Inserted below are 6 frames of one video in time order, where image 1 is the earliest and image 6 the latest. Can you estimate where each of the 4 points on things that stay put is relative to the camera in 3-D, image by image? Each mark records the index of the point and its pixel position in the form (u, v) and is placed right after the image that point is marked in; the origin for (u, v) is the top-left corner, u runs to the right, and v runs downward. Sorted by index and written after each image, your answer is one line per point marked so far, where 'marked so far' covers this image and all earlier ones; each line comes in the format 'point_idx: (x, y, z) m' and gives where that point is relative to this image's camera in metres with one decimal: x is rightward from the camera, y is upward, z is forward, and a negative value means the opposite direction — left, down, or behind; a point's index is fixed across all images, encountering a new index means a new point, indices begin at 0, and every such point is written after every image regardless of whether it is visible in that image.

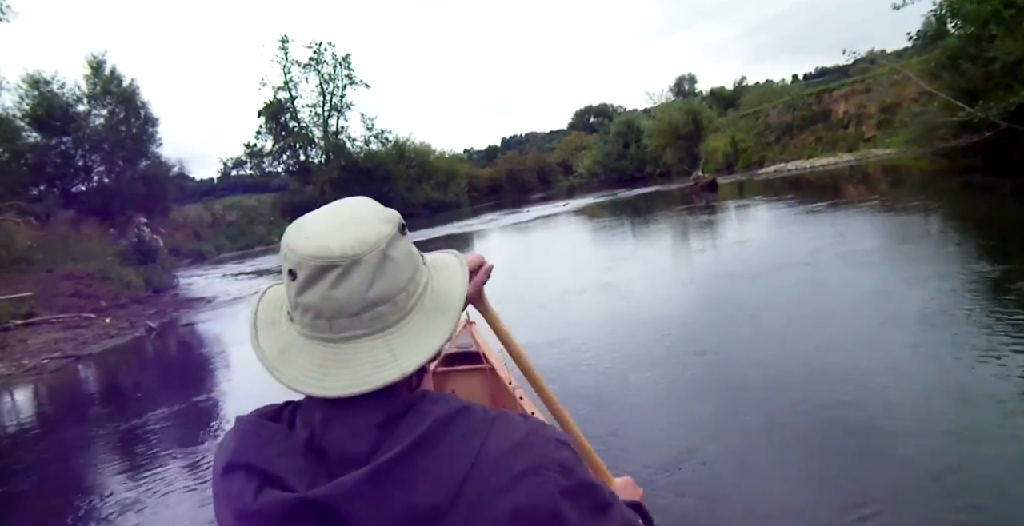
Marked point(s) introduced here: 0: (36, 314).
0: (-11.2, -1.2, +13.4) m
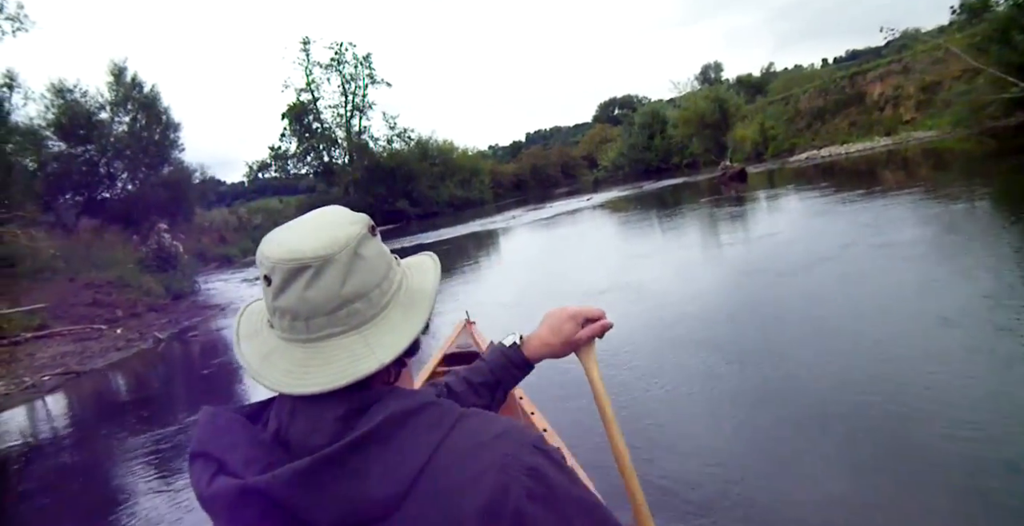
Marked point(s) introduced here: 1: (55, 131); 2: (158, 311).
0: (-10.7, -1.4, +13.6) m
1: (-14.9, +4.3, +18.3) m
2: (-9.8, -1.3, +15.7) m
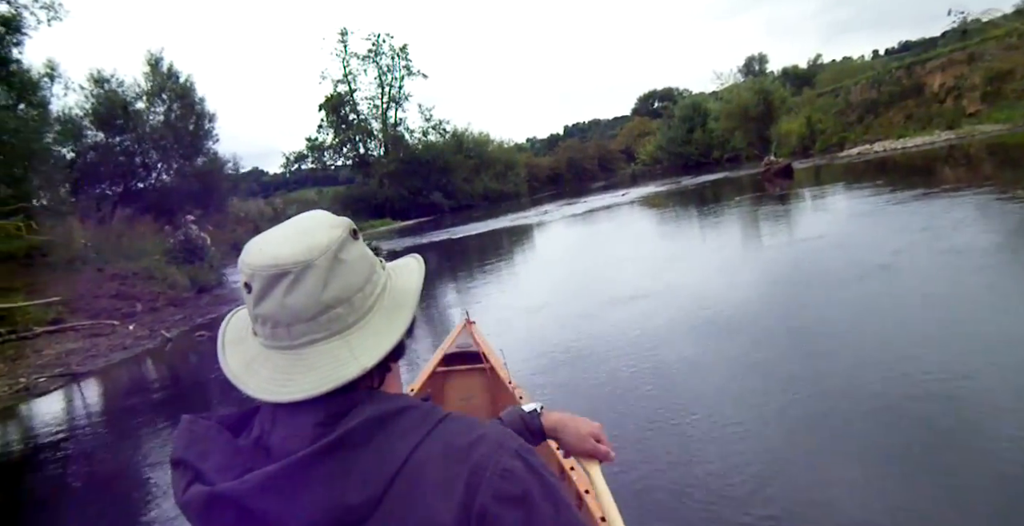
0: (-9.9, -1.1, +14.0) m
1: (-13.8, +4.7, +18.8) m
2: (-8.9, -1.0, +15.9) m
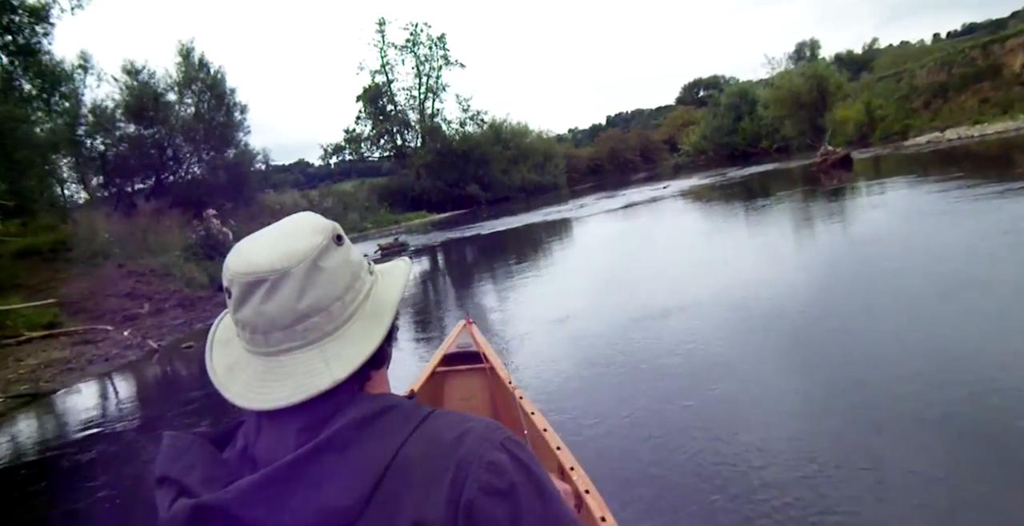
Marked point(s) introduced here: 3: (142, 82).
0: (-9.1, -0.9, +14.1) m
1: (-12.6, +5.0, +19.2) m
2: (-8.0, -0.8, +16.0) m
3: (-12.9, +6.3, +19.4) m
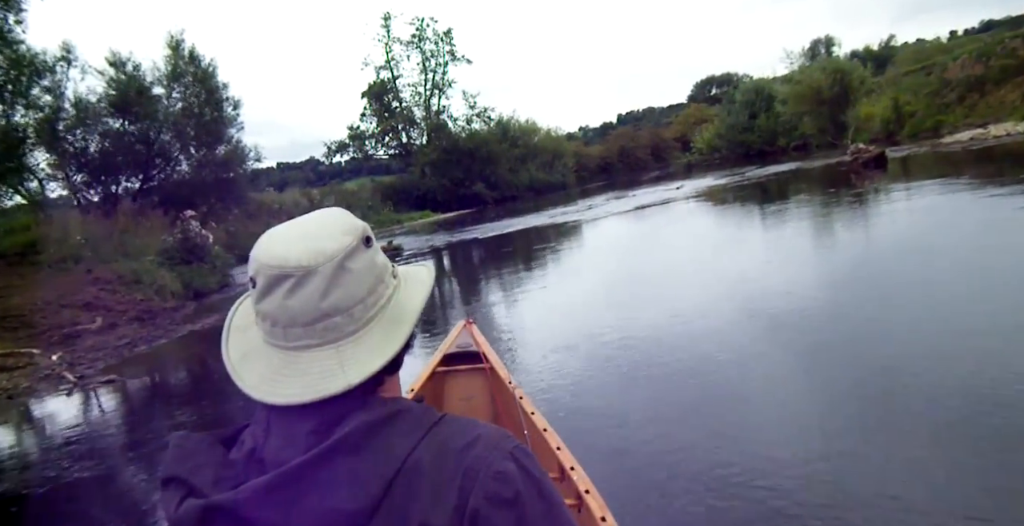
0: (-9.0, -0.9, +13.7) m
1: (-12.3, +5.1, +18.7) m
2: (-7.8, -0.8, +15.5) m
3: (-12.7, +6.3, +19.0) m
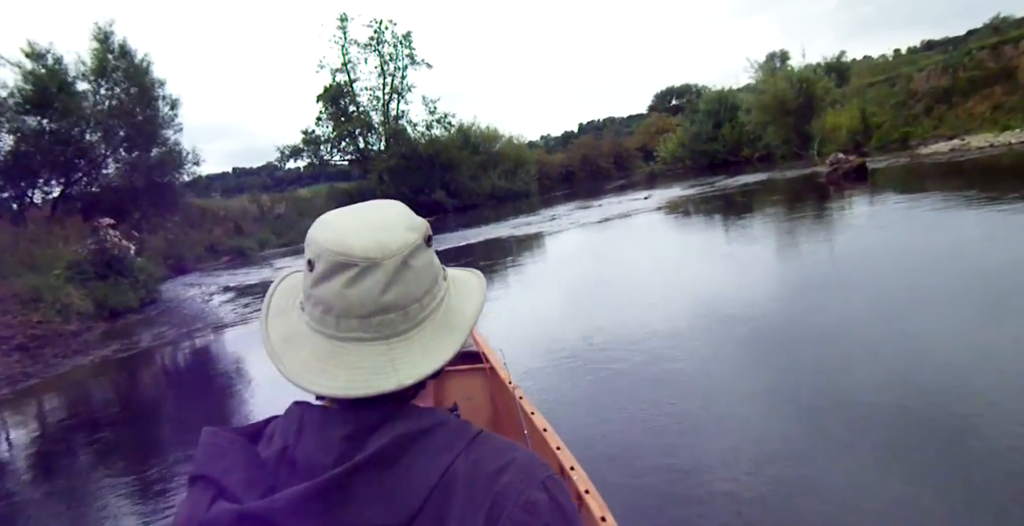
0: (-9.8, -1.2, +12.4) m
1: (-13.5, +4.7, +17.3) m
2: (-8.8, -1.1, +14.3) m
3: (-13.9, +5.9, +17.5) m
